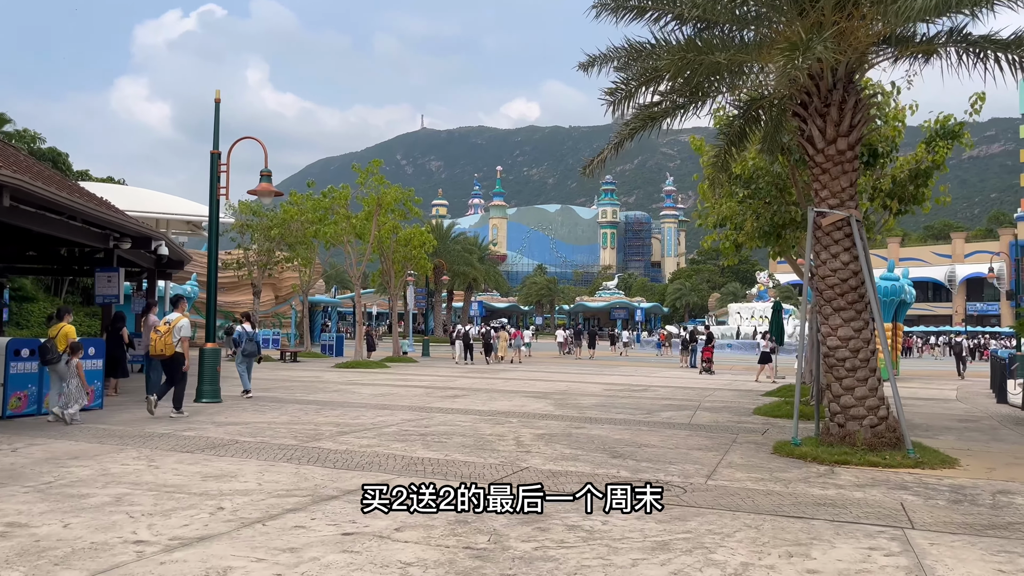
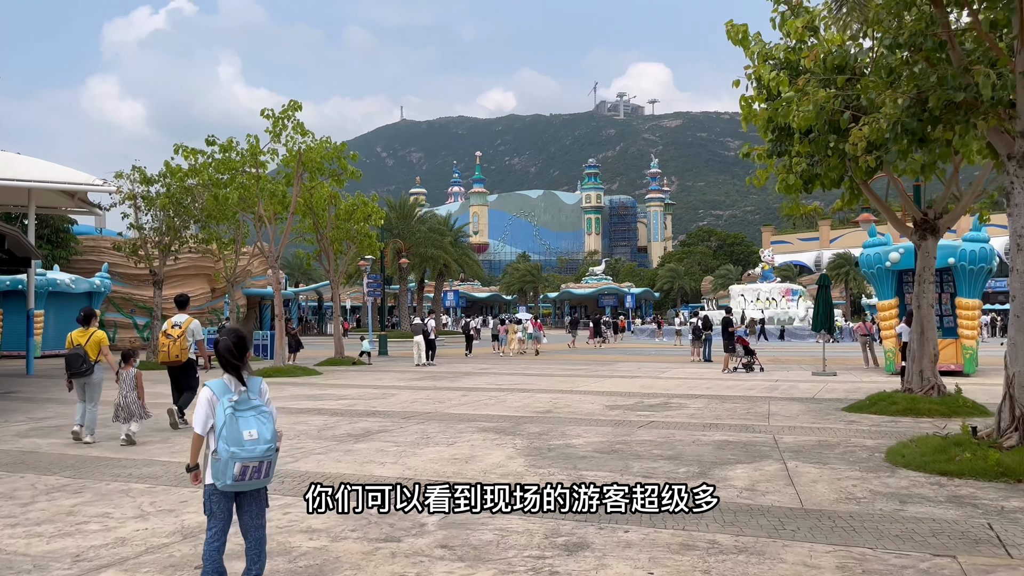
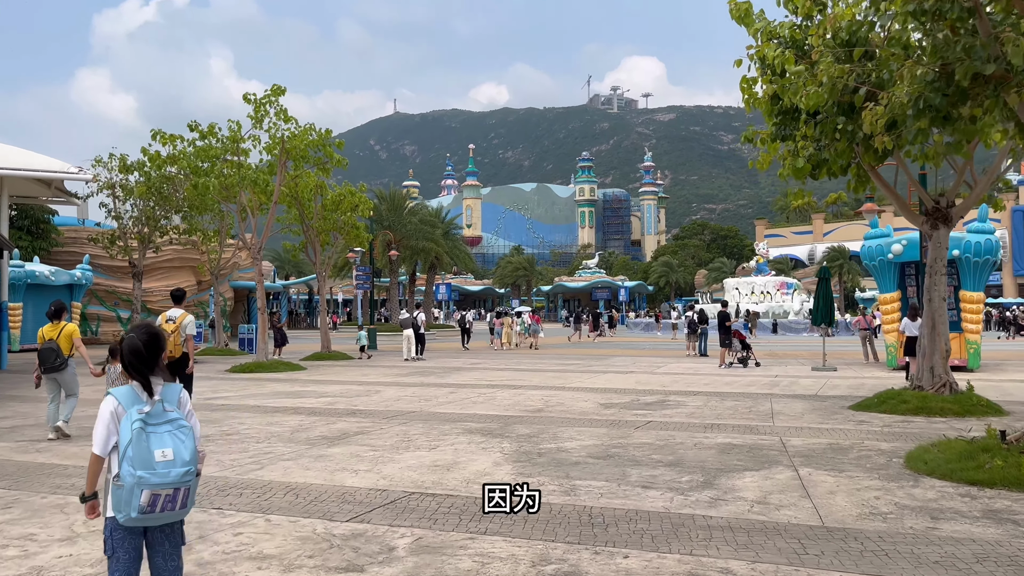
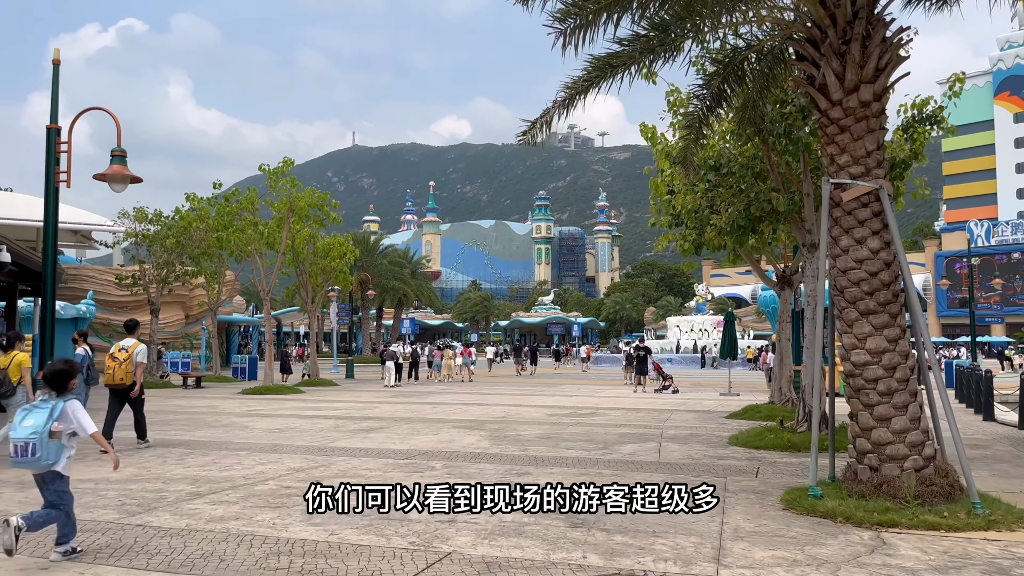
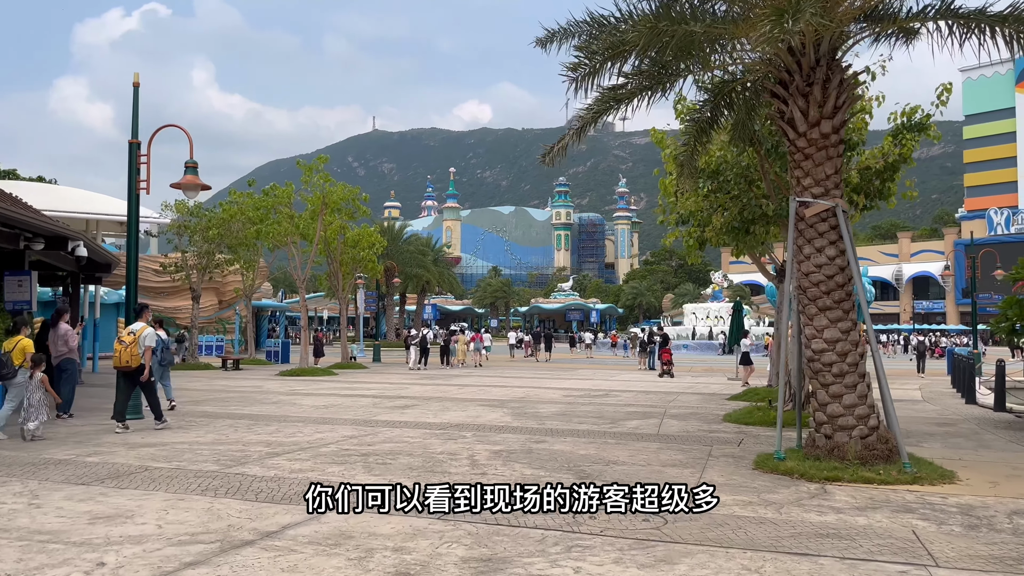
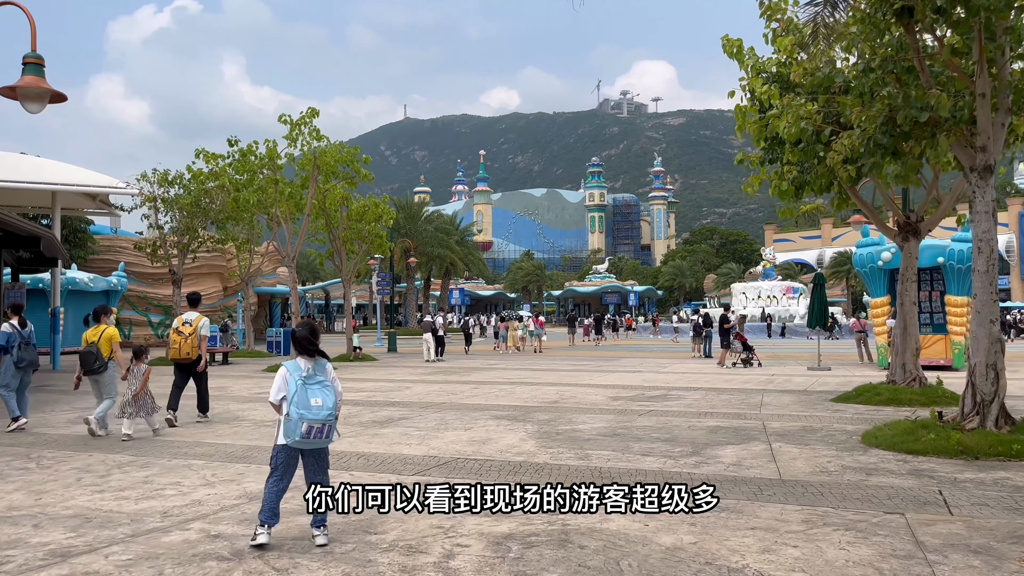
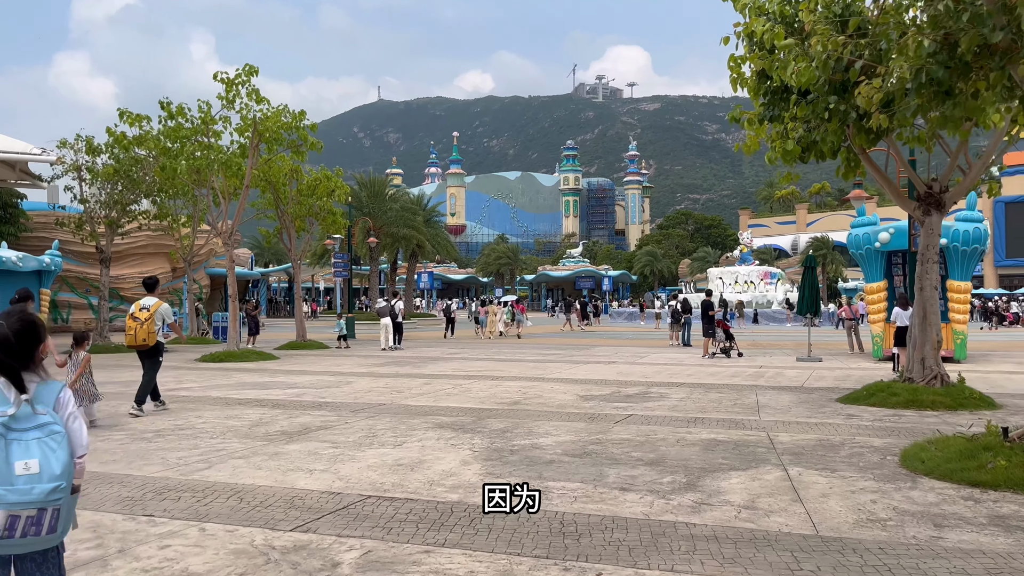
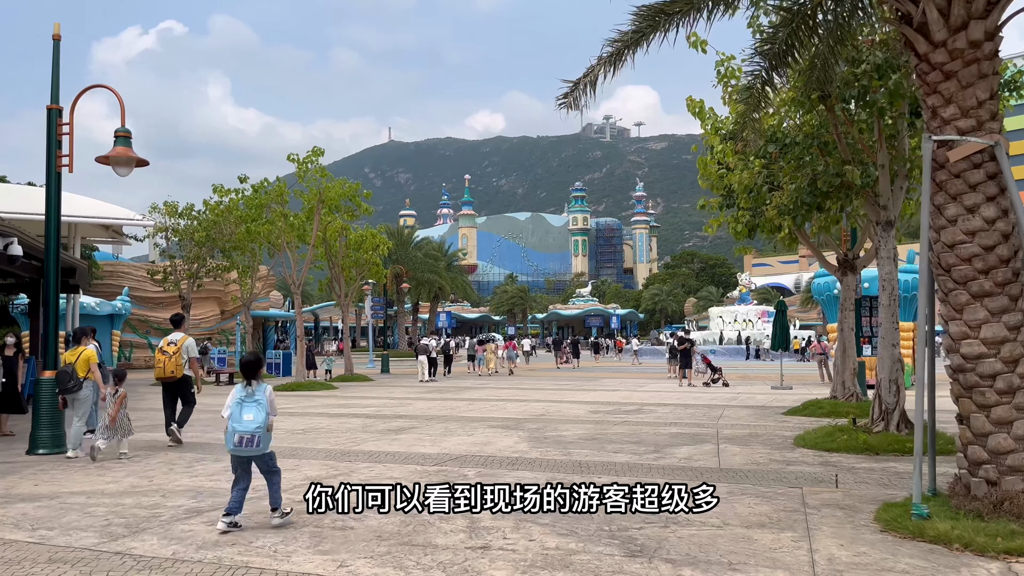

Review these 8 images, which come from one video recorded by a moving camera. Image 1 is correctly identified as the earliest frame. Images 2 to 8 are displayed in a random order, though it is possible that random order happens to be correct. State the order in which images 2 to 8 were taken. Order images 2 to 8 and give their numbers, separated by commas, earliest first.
5, 4, 8, 6, 2, 3, 7
